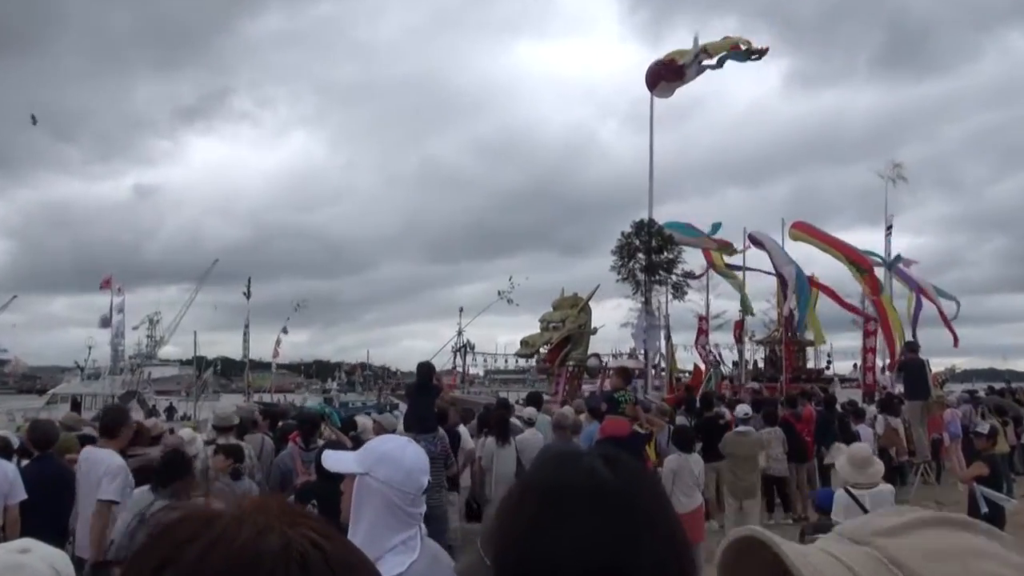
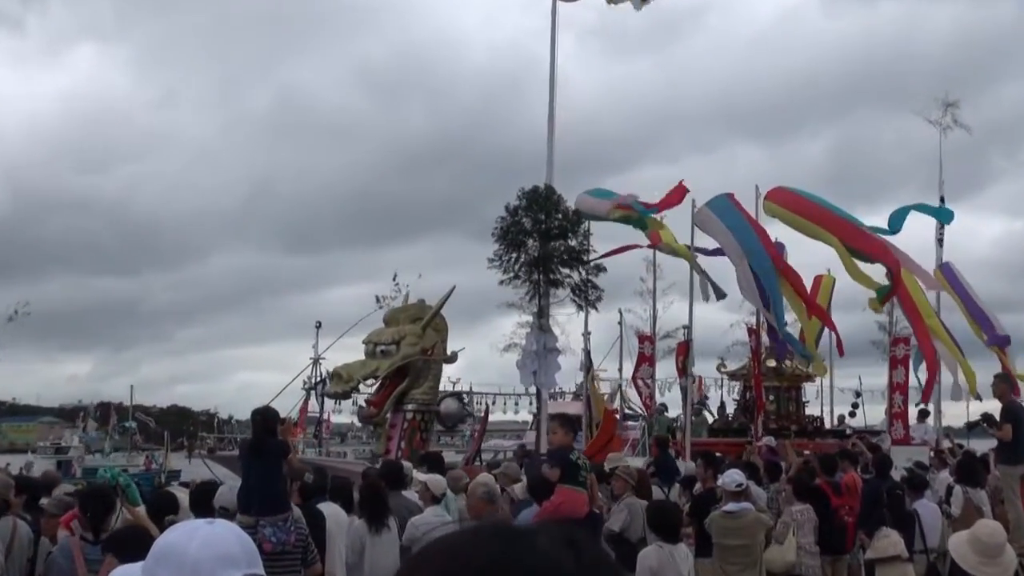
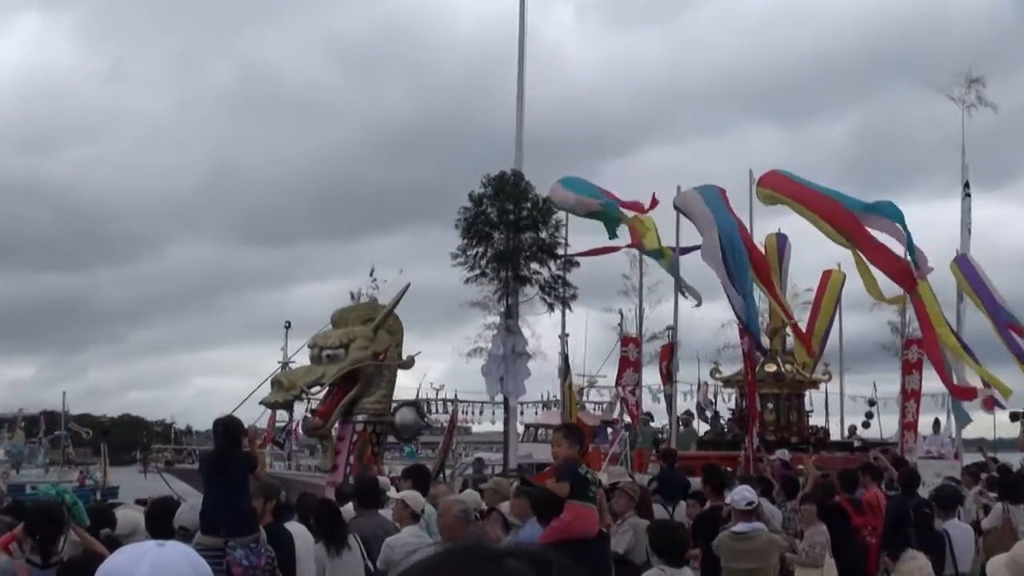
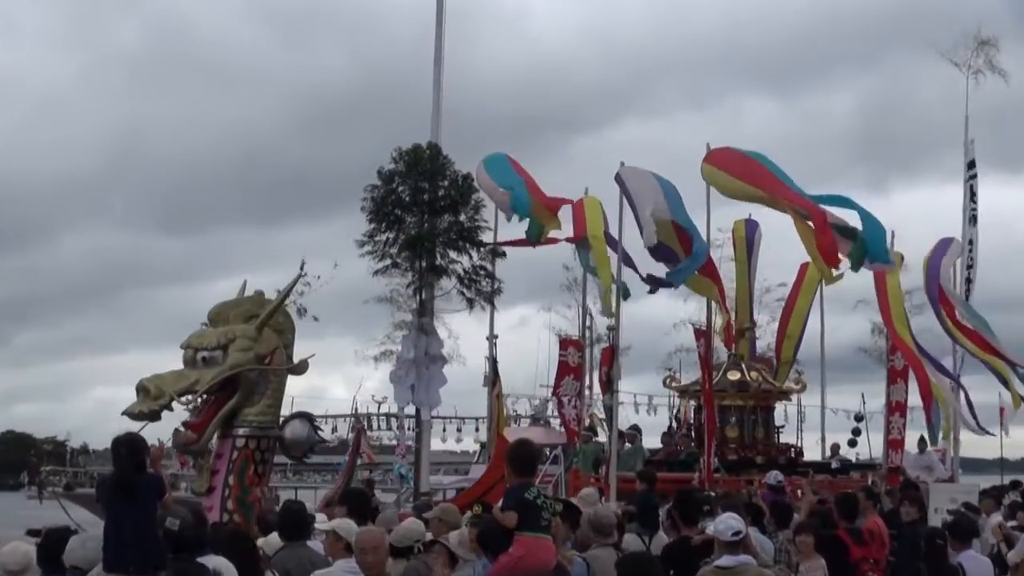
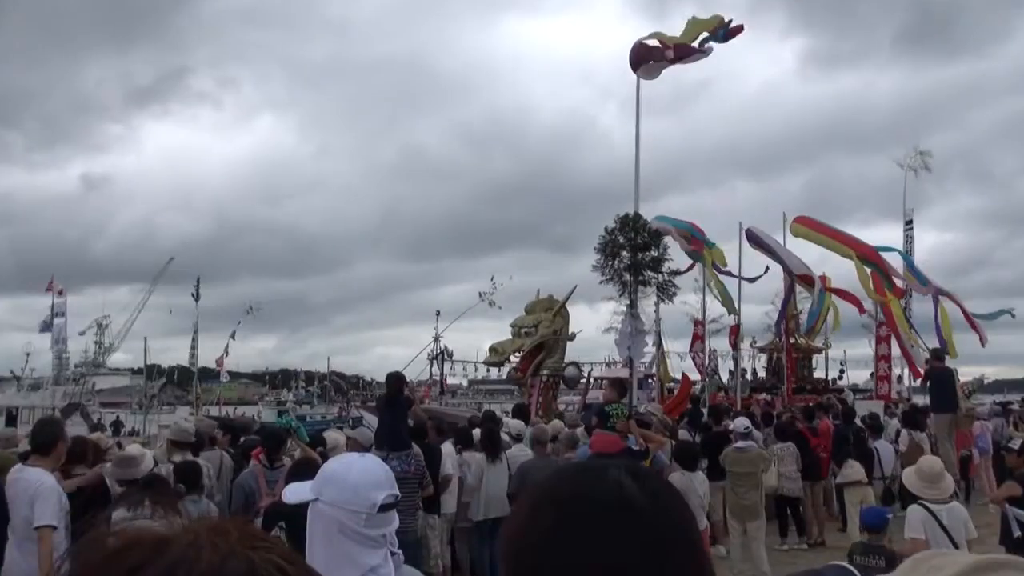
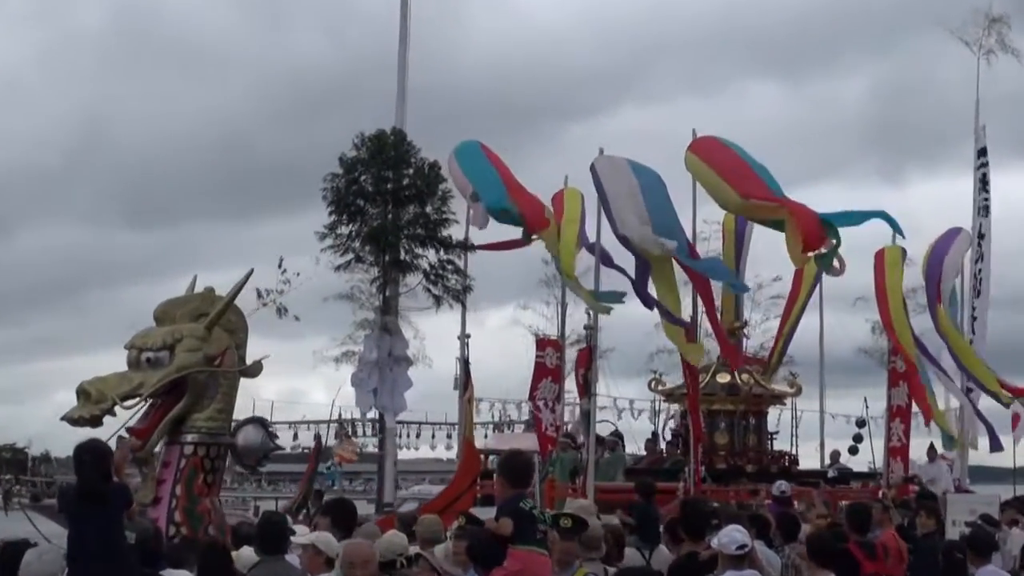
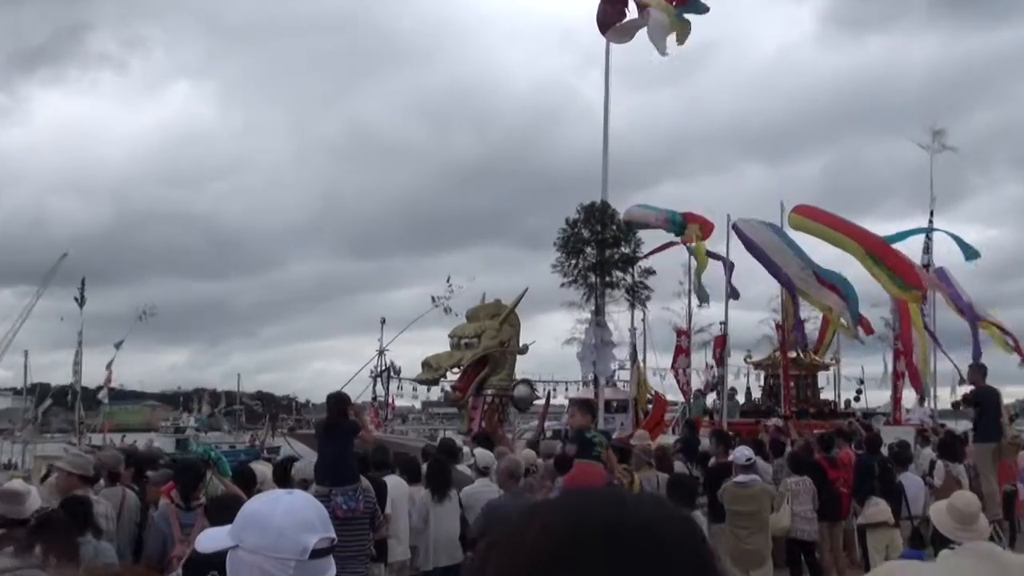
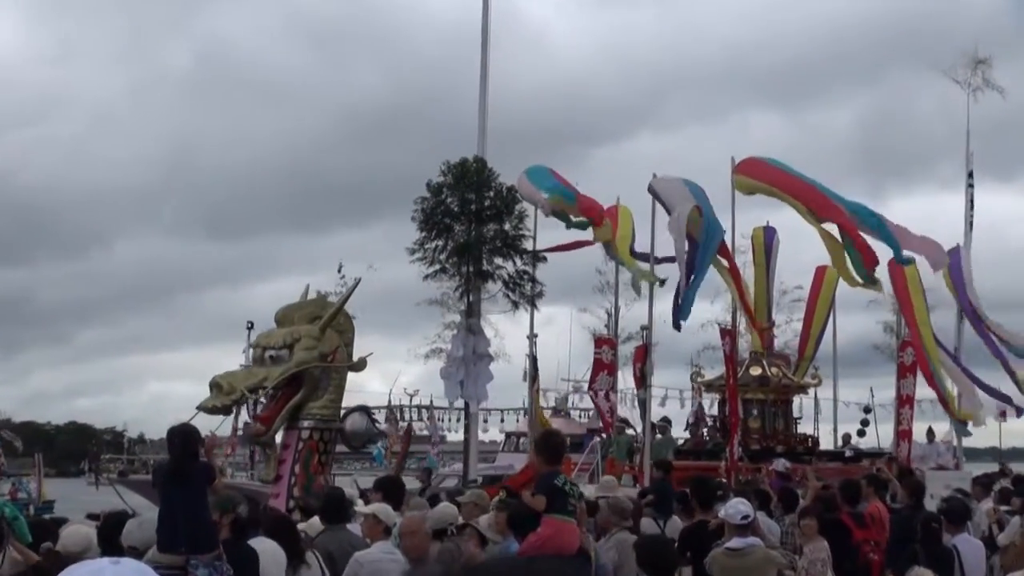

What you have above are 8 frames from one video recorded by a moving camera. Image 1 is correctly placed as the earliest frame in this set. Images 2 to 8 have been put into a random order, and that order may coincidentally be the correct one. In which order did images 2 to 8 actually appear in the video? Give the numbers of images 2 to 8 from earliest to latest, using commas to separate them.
5, 7, 2, 3, 8, 4, 6
